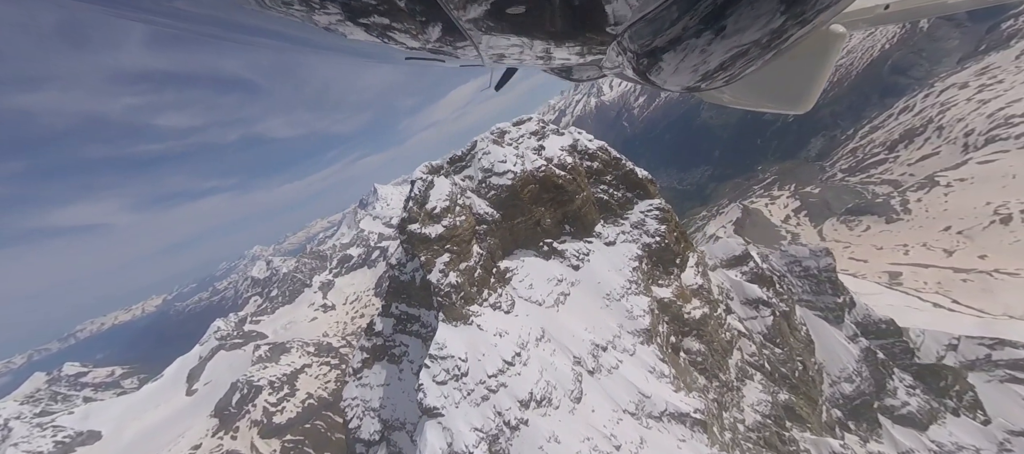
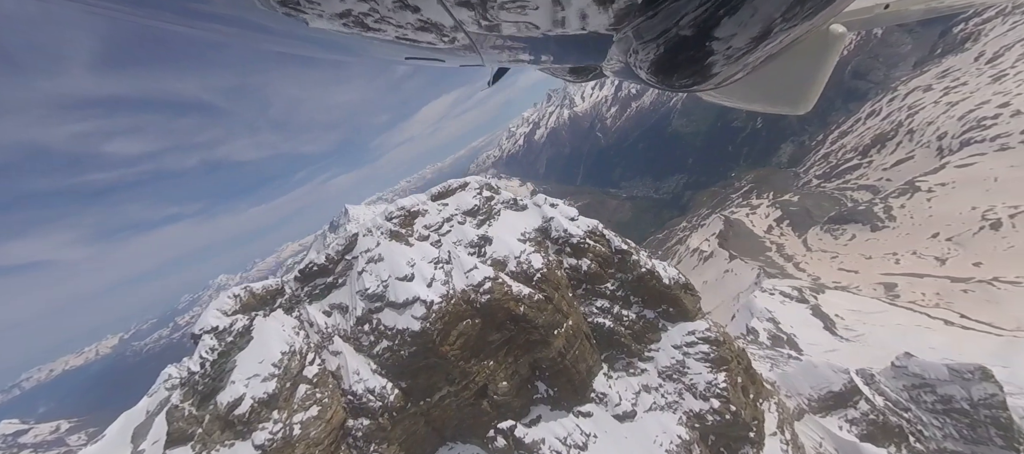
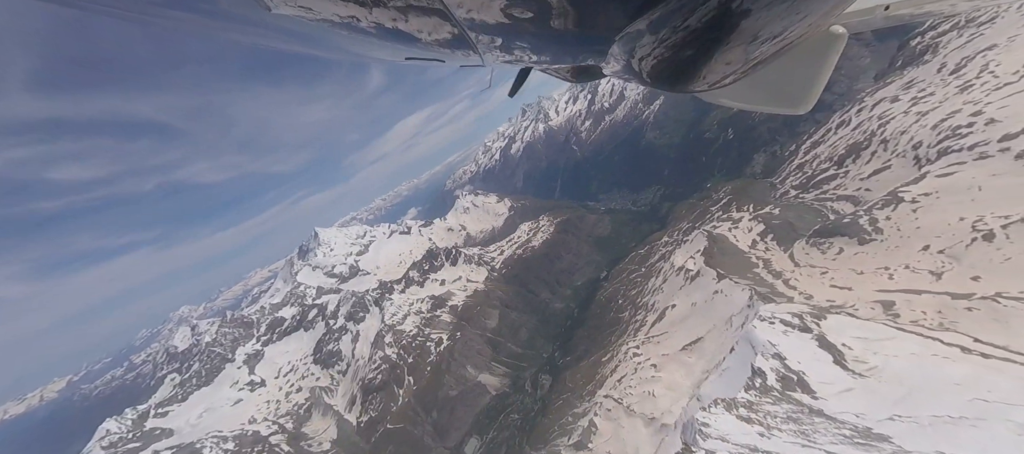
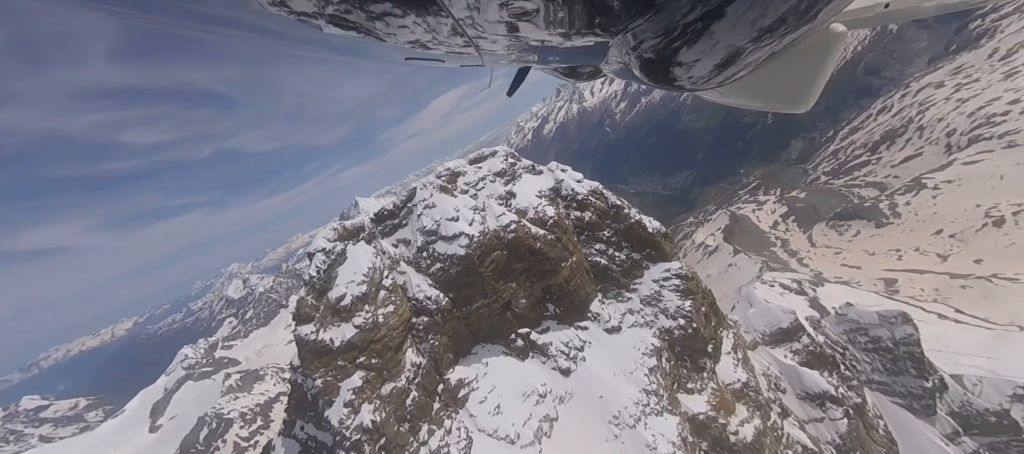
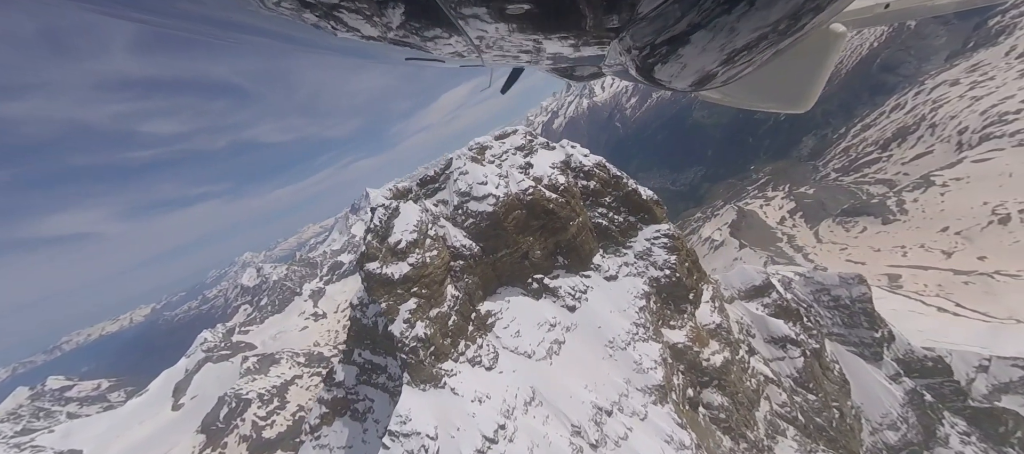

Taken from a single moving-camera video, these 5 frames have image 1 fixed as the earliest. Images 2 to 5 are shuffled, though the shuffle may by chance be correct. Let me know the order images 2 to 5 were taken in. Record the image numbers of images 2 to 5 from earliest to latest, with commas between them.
5, 4, 2, 3
